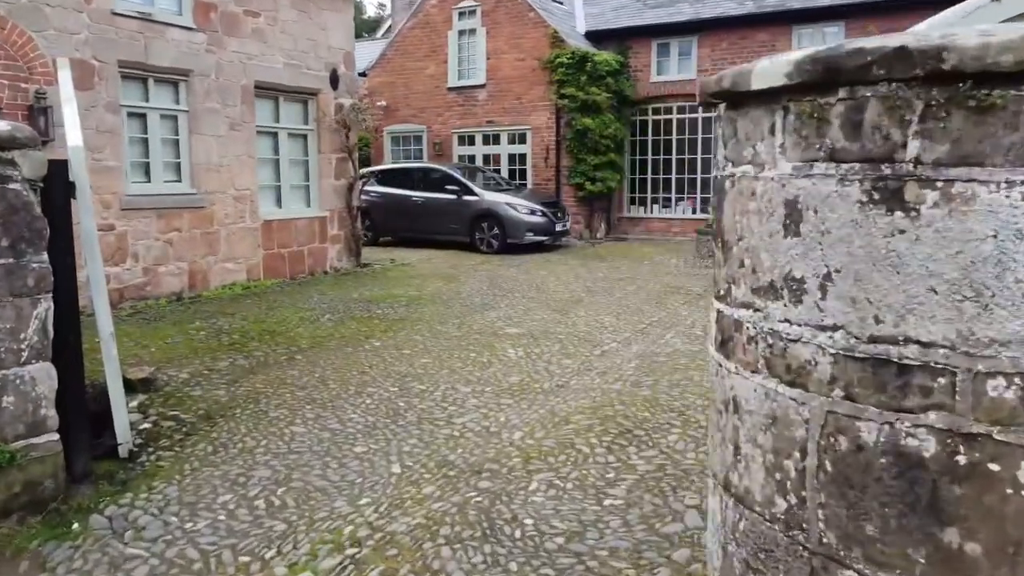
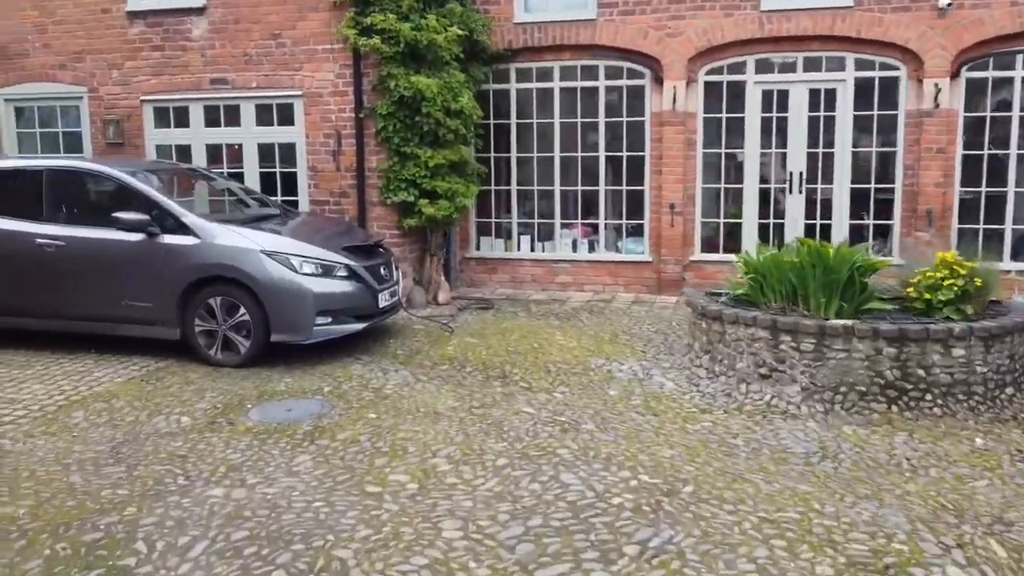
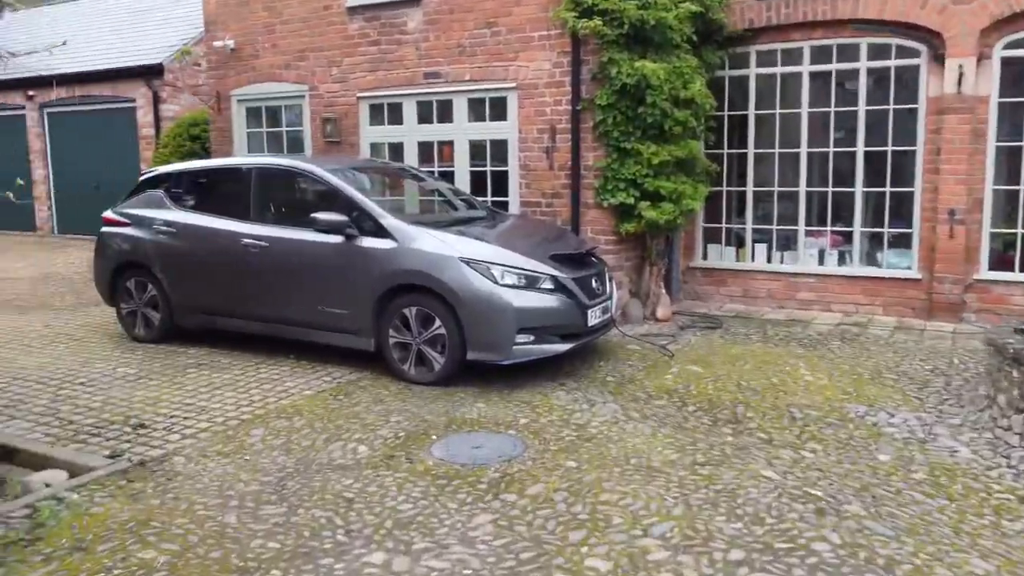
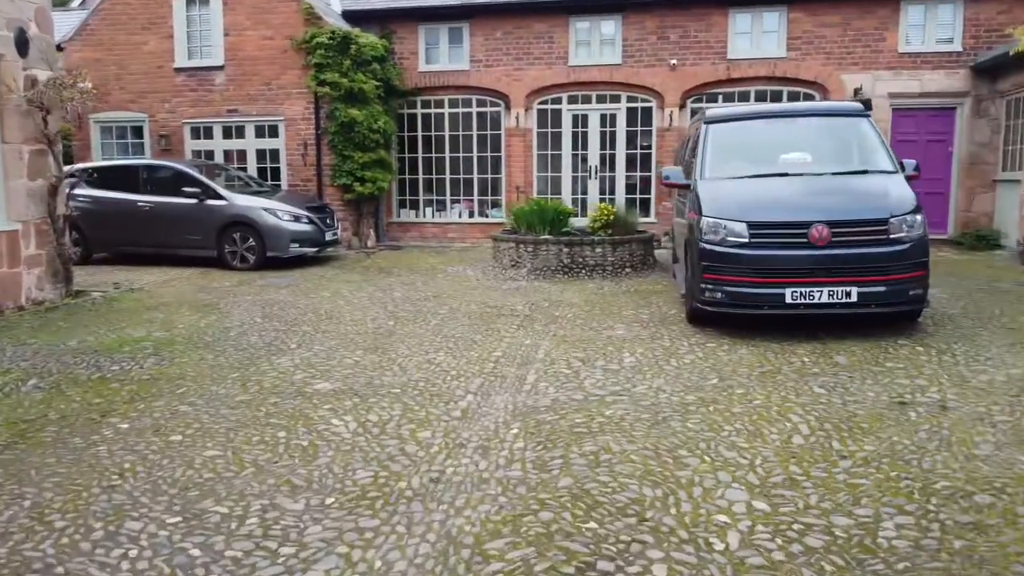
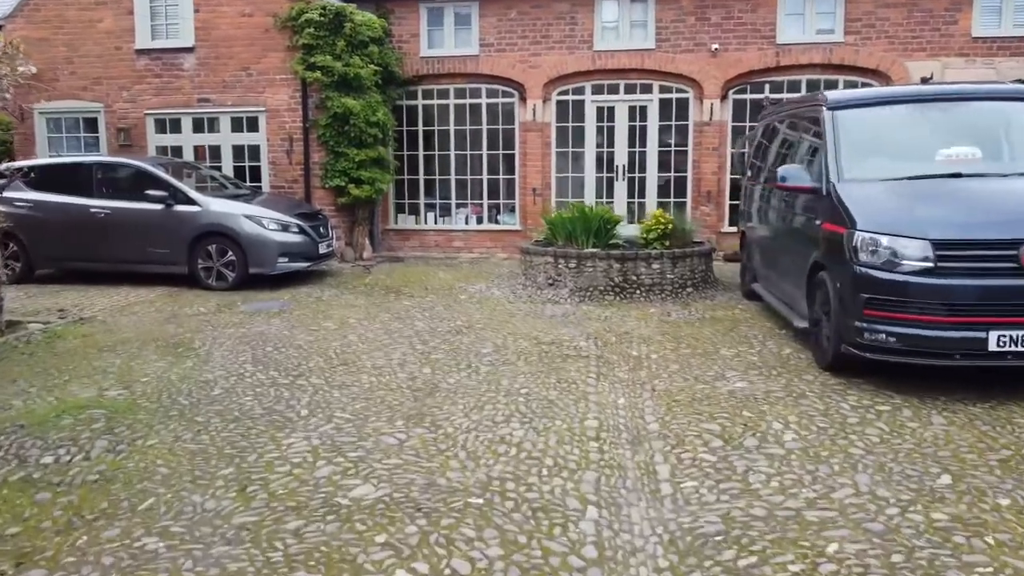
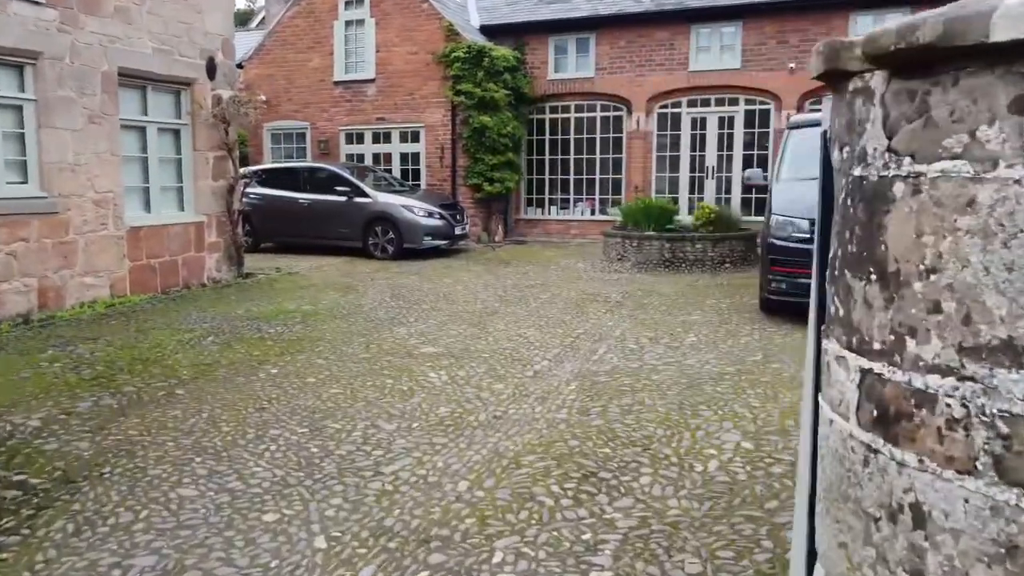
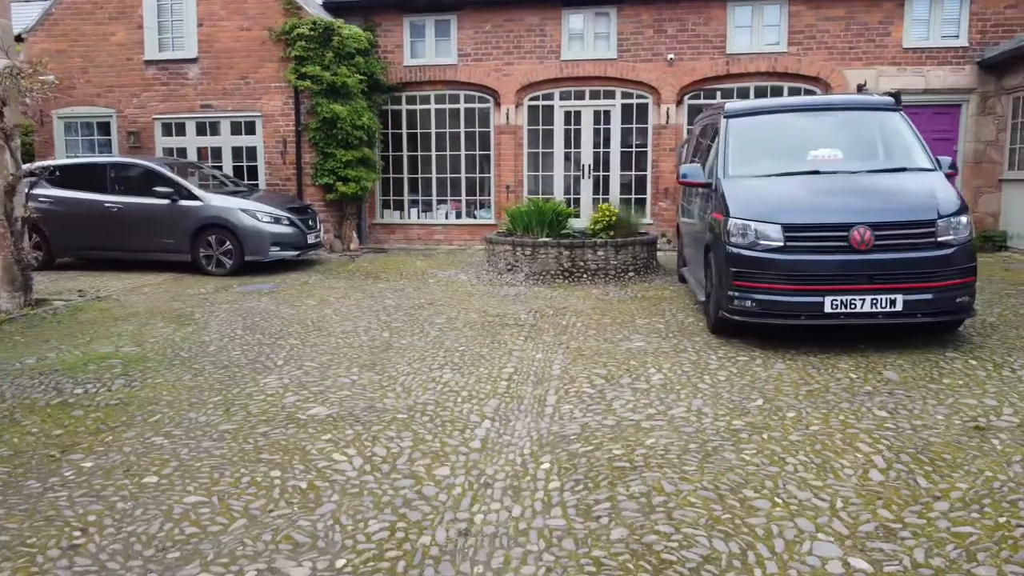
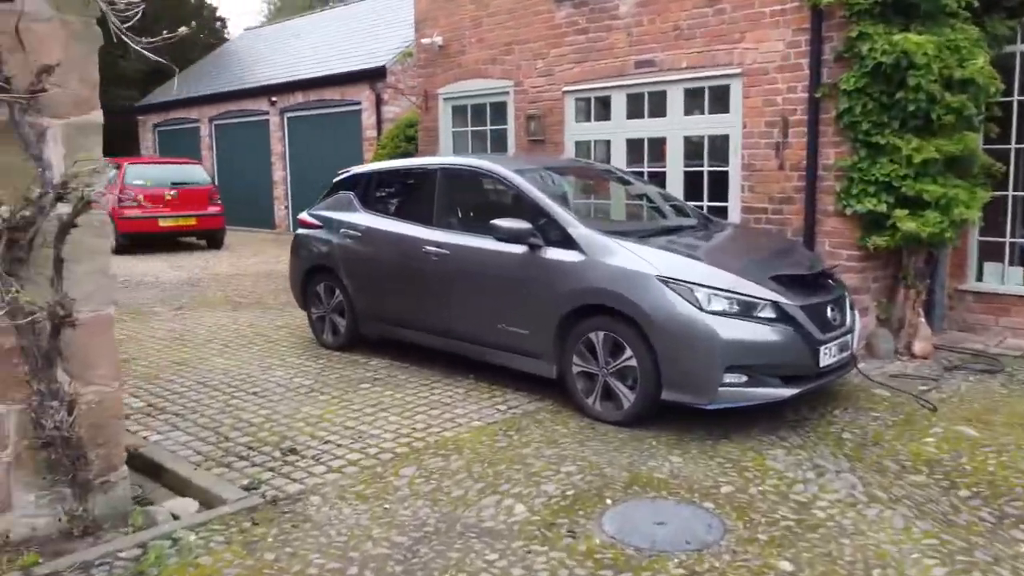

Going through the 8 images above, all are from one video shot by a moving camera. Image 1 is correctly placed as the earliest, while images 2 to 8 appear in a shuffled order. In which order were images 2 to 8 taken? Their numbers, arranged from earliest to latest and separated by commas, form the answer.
6, 4, 7, 5, 2, 3, 8
